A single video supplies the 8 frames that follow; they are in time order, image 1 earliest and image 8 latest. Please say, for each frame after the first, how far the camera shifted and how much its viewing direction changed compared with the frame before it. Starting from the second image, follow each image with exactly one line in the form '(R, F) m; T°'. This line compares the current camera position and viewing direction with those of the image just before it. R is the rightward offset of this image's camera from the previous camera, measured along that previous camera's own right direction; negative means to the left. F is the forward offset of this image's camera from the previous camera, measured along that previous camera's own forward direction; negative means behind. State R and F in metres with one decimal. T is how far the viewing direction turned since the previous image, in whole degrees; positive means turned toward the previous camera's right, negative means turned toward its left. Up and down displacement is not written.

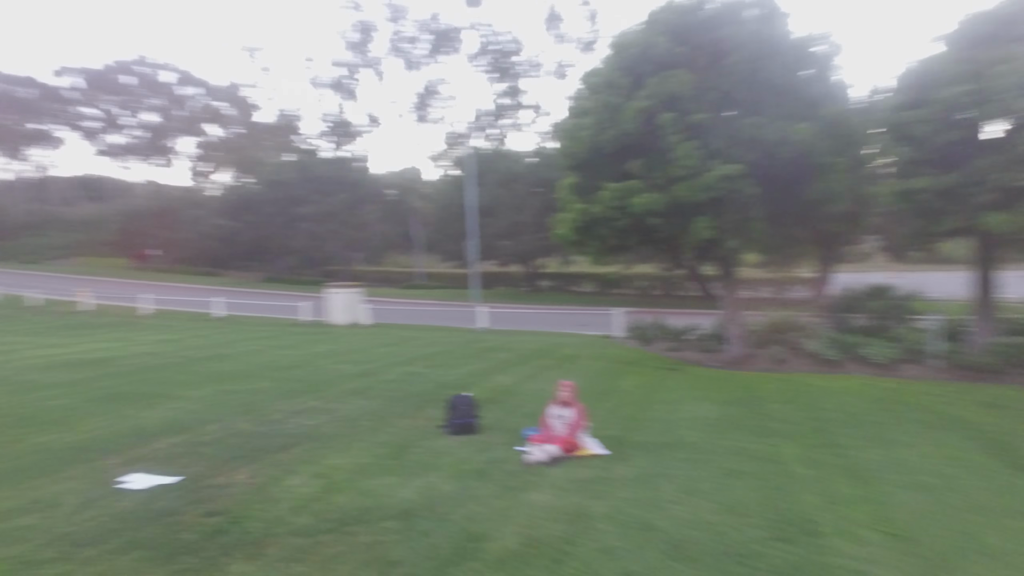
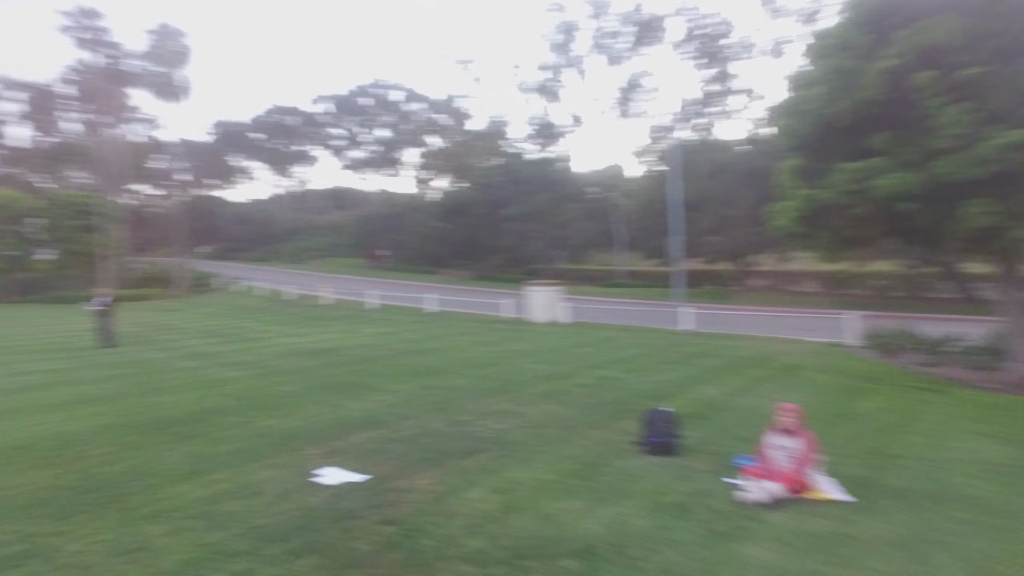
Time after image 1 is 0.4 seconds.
(0.0, +0.8) m; -18°
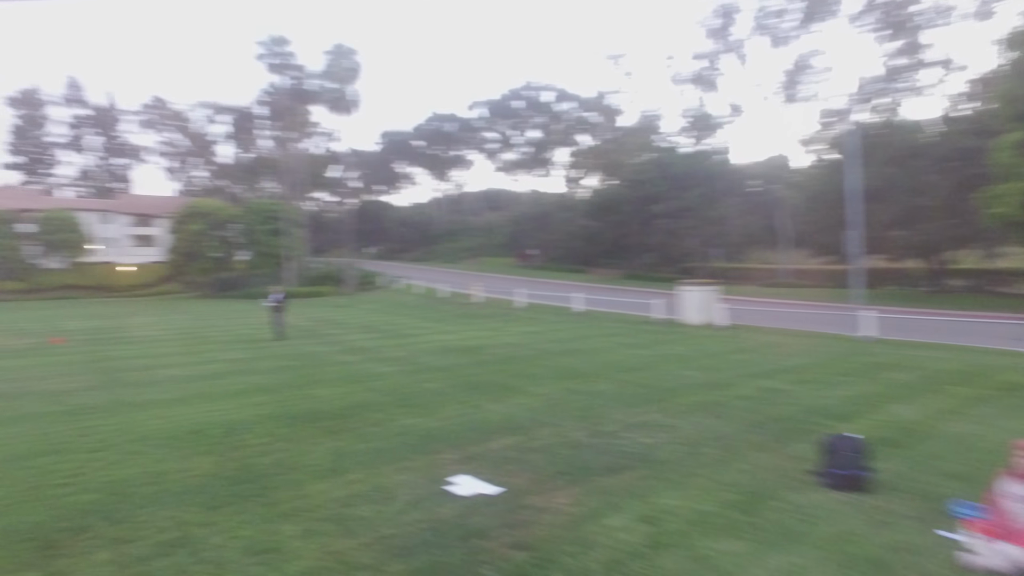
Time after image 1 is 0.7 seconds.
(0.0, +0.6) m; -14°
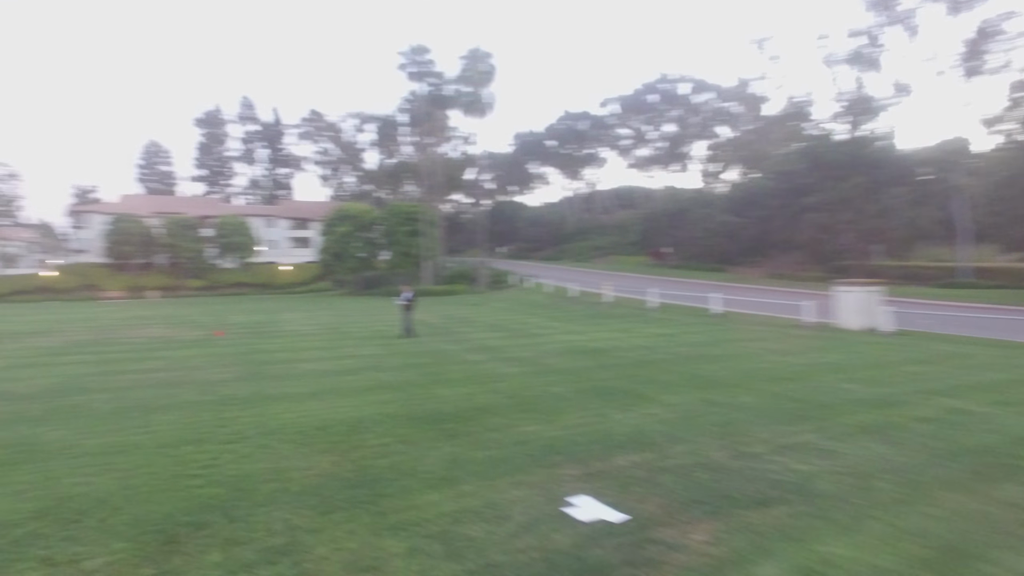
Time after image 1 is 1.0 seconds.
(0.0, +0.6) m; -12°
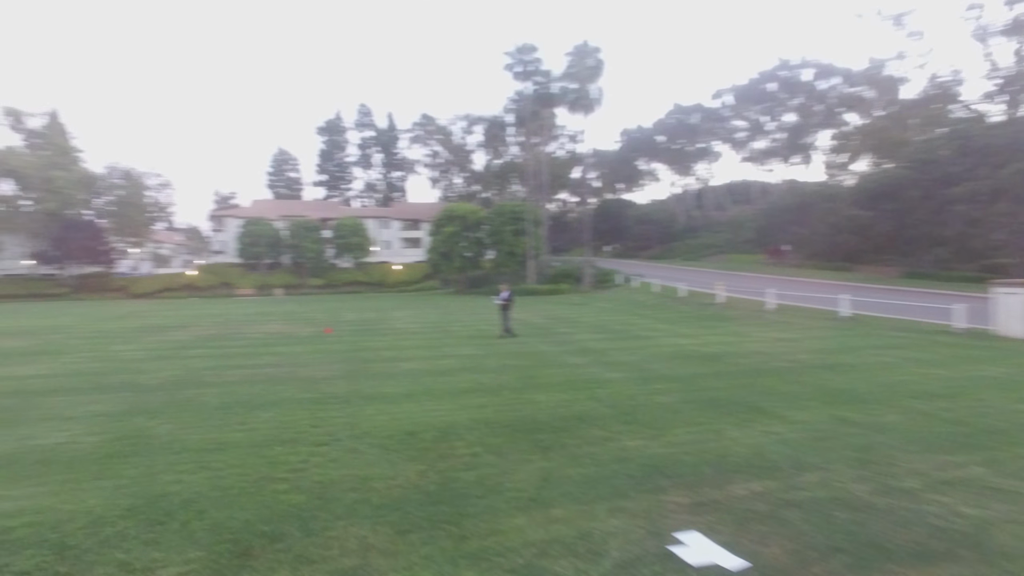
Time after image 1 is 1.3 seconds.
(+0.1, +0.6) m; -10°
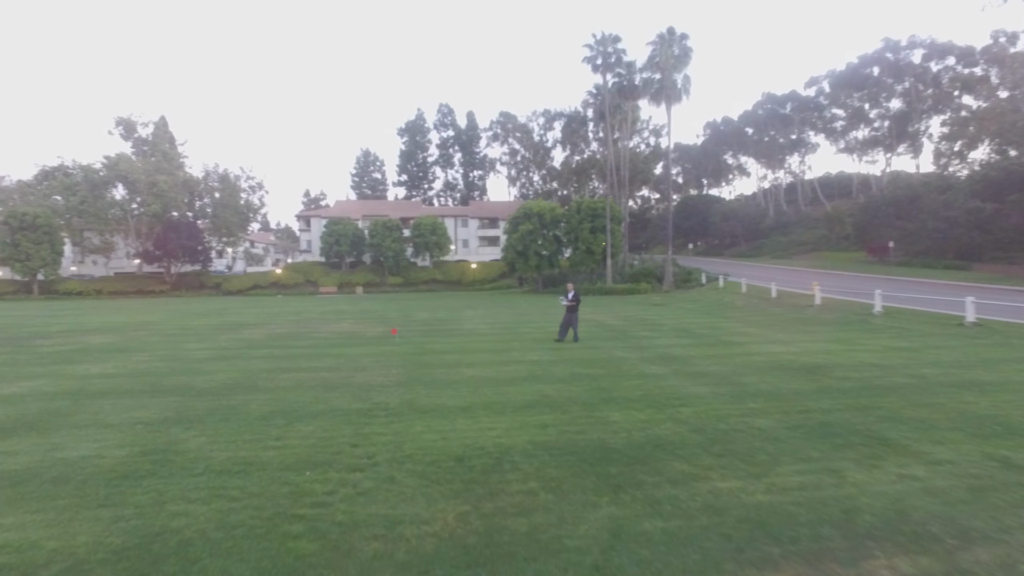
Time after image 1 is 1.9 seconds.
(+0.1, +1.2) m; -7°
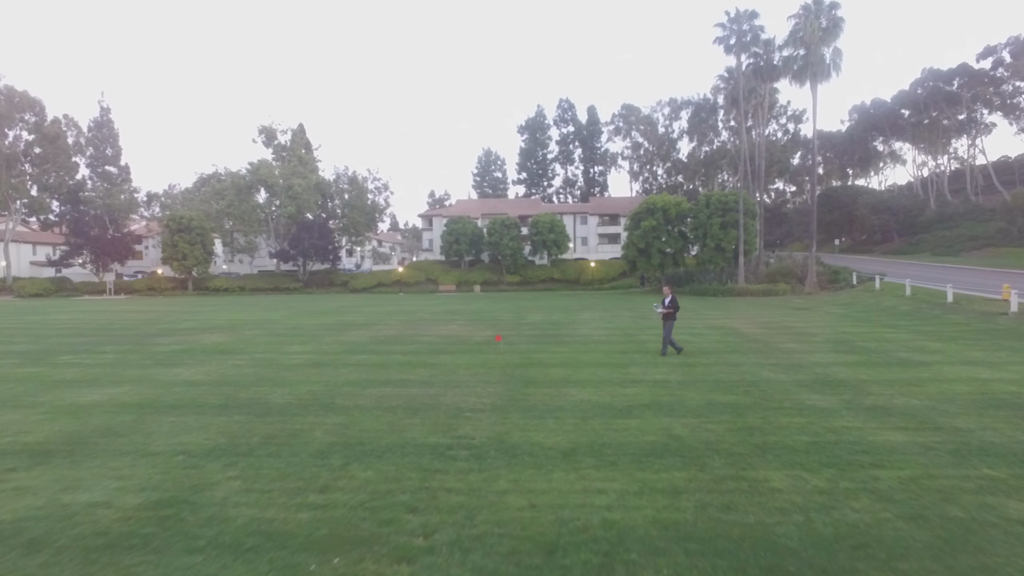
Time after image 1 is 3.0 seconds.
(0.0, +2.1) m; -11°
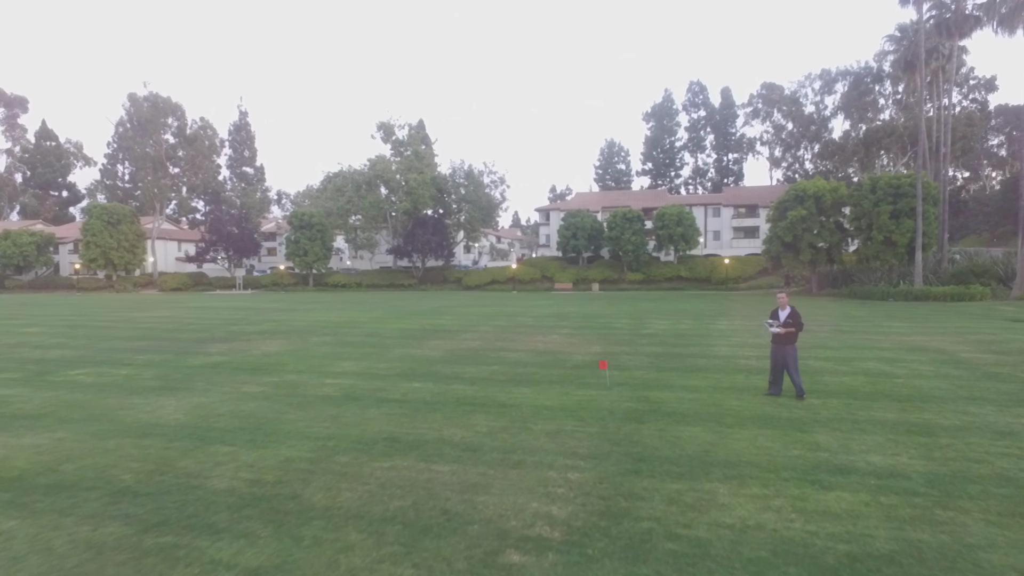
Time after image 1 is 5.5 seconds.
(+0.2, +4.6) m; -11°
